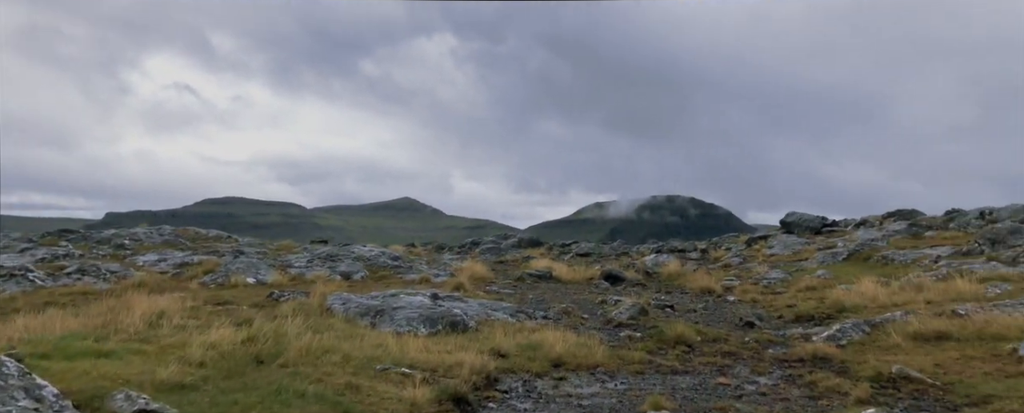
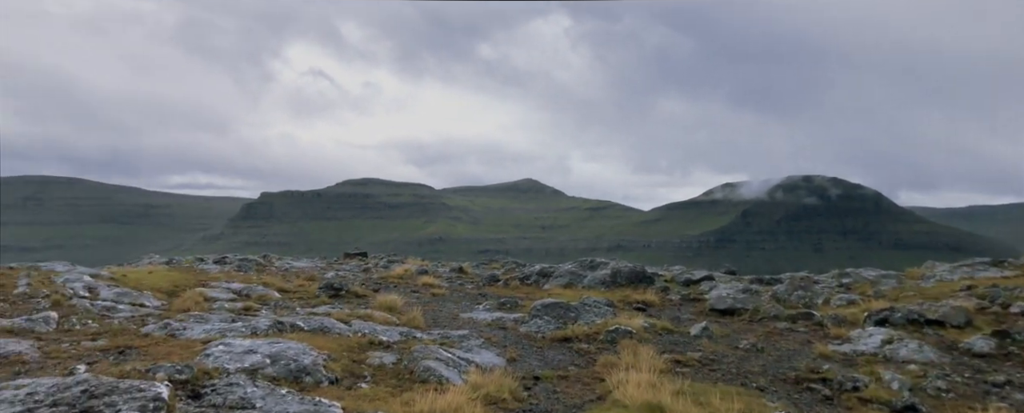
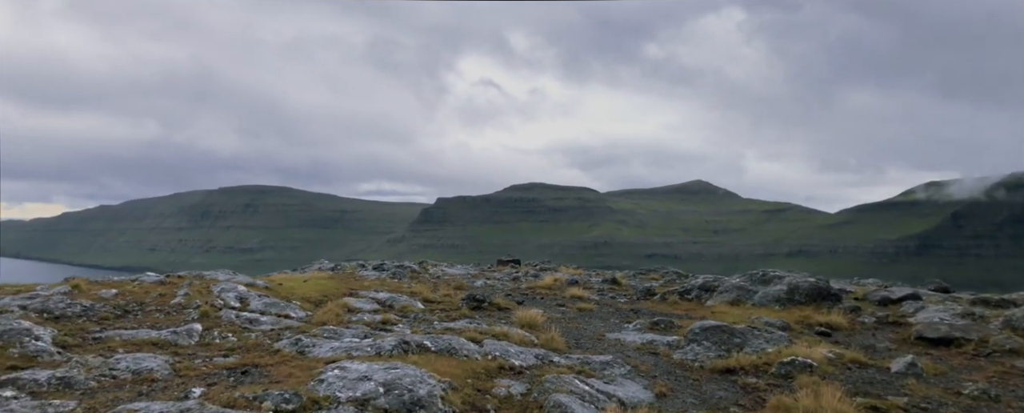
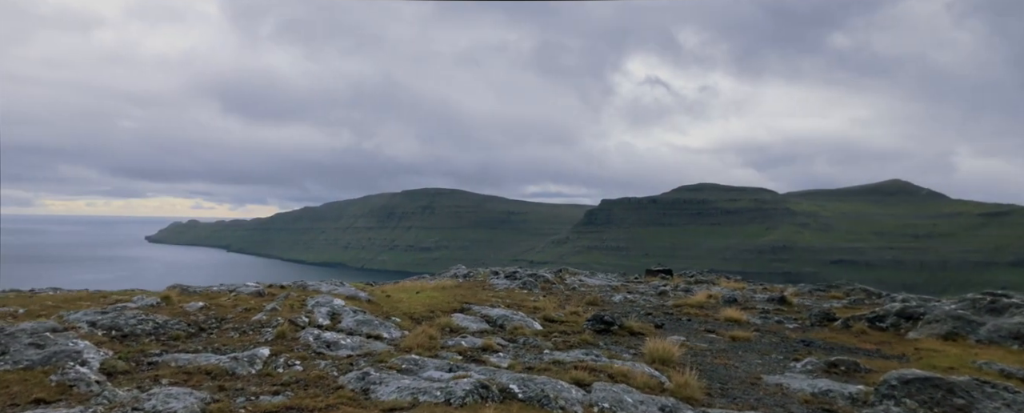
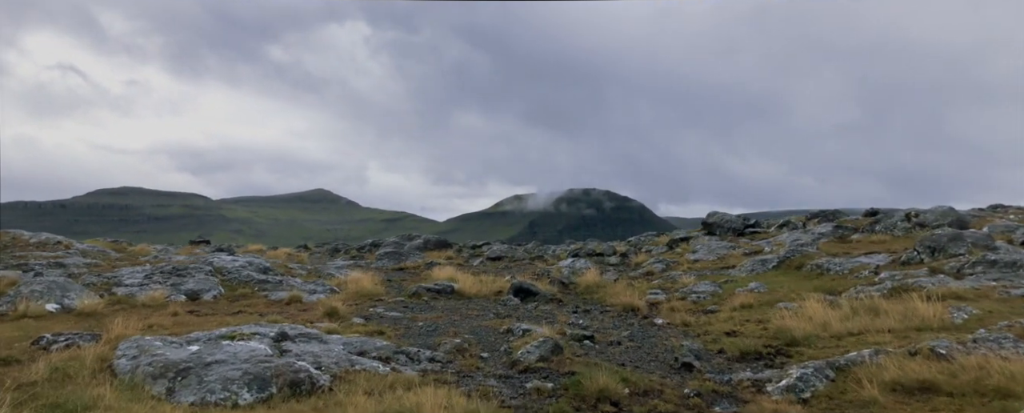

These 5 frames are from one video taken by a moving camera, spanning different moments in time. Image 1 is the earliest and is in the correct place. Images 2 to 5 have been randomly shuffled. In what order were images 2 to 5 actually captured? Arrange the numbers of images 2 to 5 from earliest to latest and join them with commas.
5, 2, 3, 4
